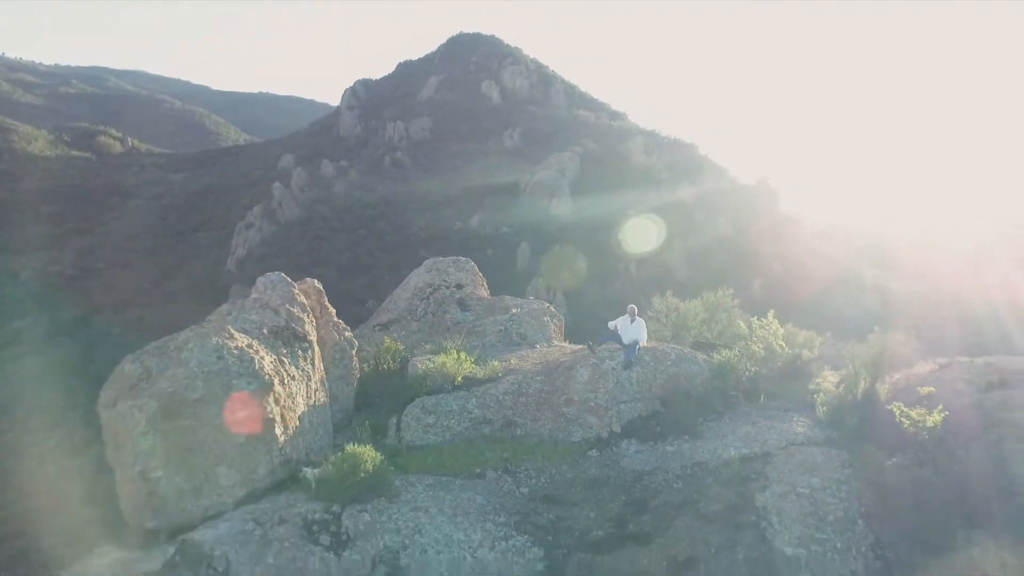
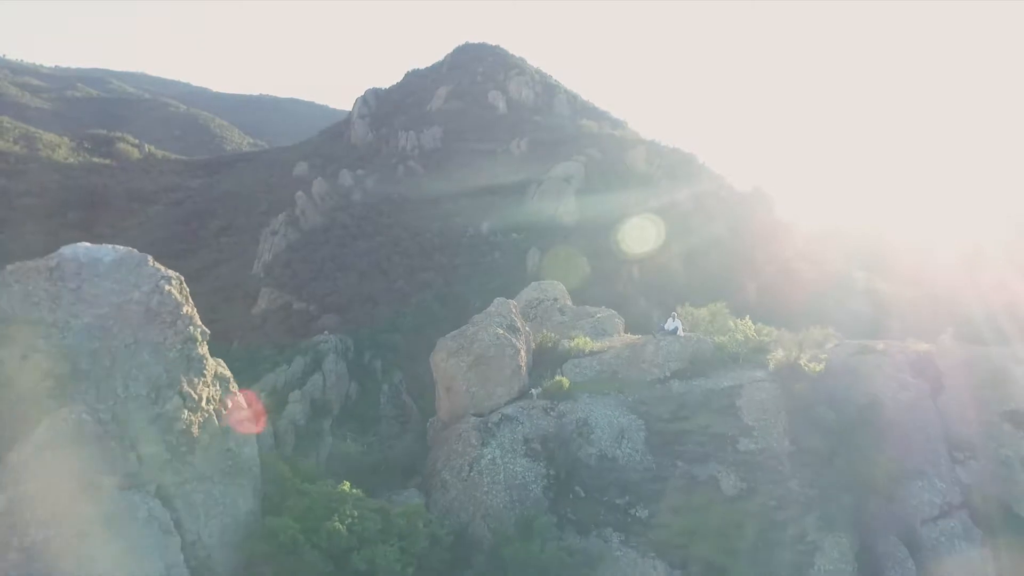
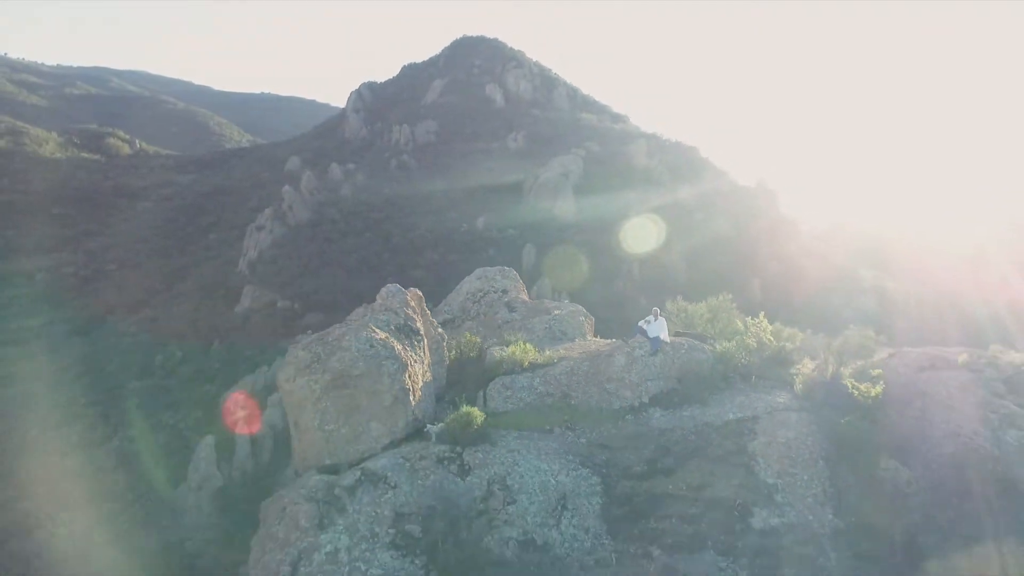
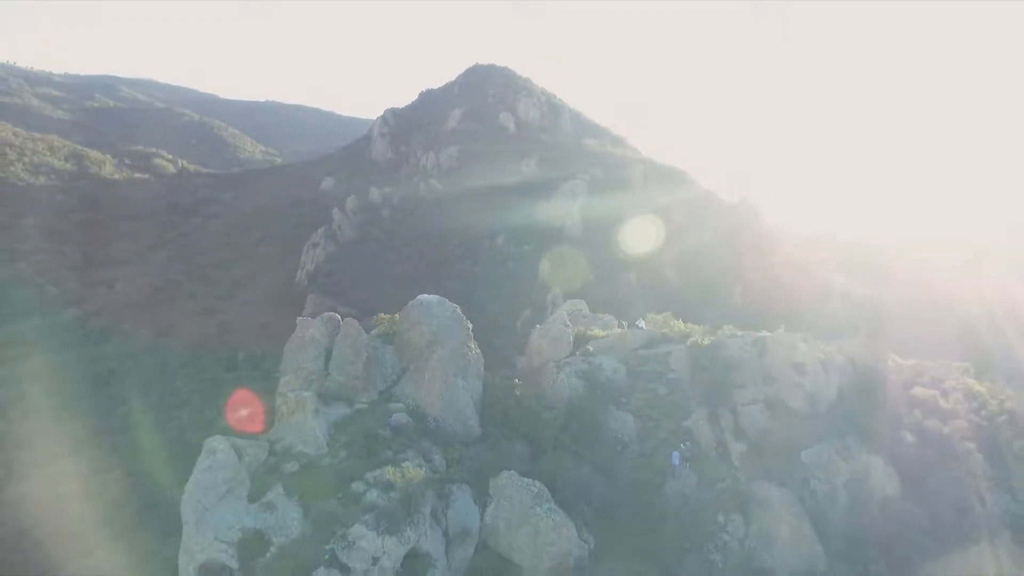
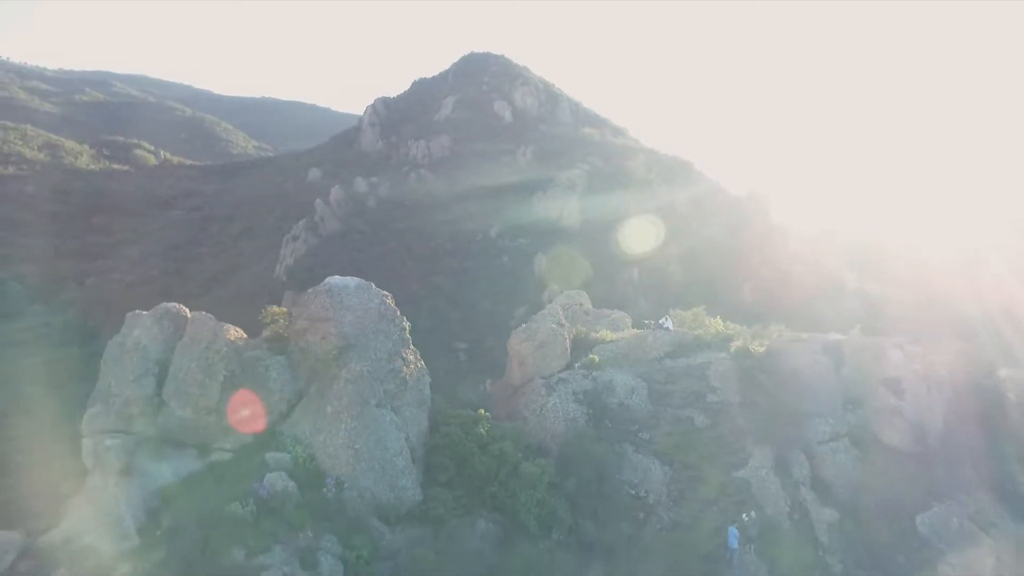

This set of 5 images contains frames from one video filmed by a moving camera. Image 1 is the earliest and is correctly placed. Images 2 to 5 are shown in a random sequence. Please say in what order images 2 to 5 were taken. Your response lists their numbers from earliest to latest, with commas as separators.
3, 2, 5, 4
